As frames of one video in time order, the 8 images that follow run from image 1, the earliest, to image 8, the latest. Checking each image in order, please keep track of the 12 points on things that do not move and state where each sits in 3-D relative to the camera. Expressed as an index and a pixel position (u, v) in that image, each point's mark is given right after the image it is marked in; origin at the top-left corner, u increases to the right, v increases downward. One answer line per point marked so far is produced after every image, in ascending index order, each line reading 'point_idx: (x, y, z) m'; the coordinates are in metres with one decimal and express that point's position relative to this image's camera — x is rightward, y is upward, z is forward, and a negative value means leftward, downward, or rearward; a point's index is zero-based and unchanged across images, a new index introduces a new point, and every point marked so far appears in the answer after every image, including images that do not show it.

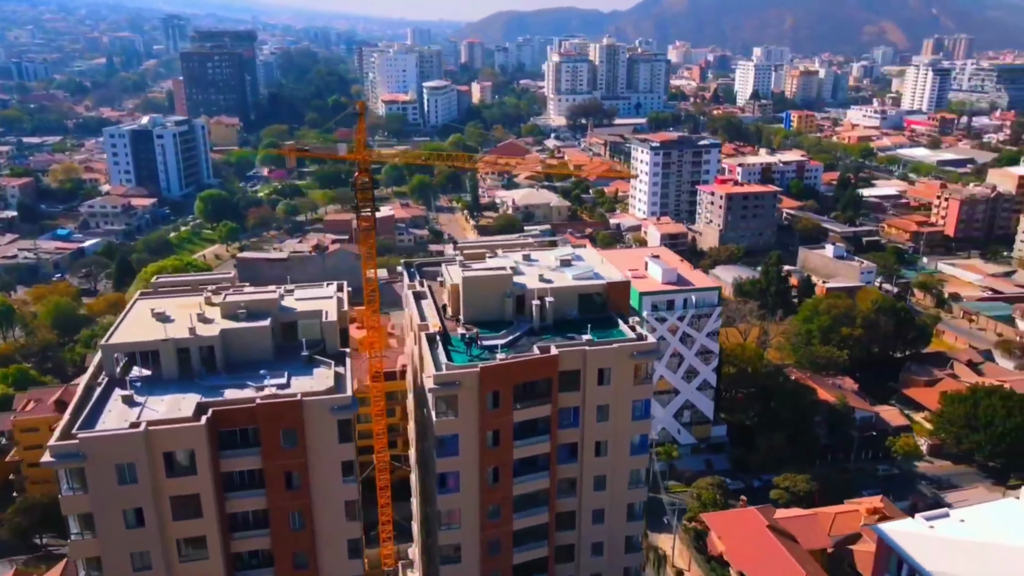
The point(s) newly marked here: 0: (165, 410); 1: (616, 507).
0: (-6.8, -2.4, +14.7) m
1: (+2.6, -5.4, +18.6) m
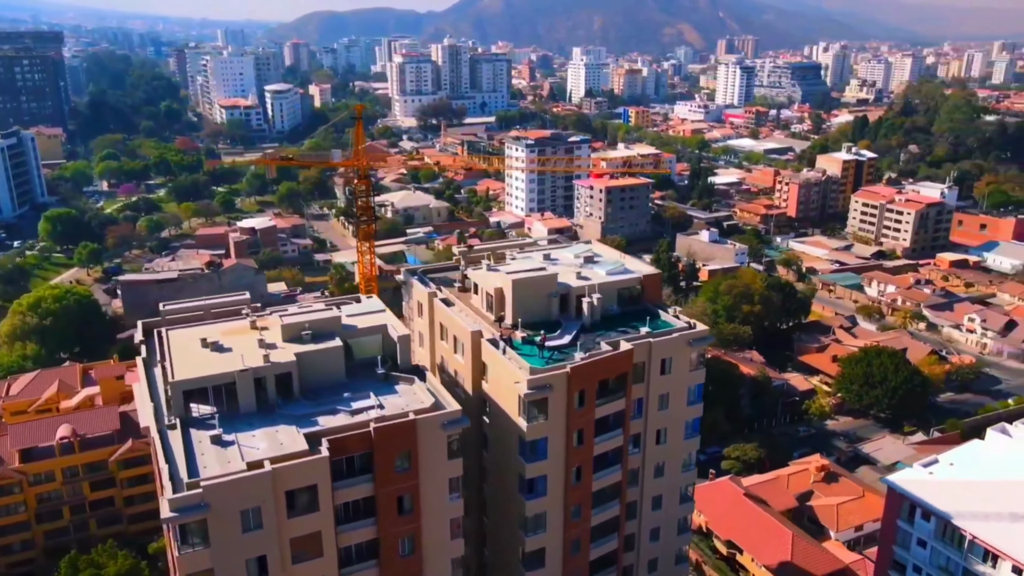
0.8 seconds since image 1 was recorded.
0: (-4.4, -2.8, +13.4) m
1: (+4.1, -5.2, +19.2) m
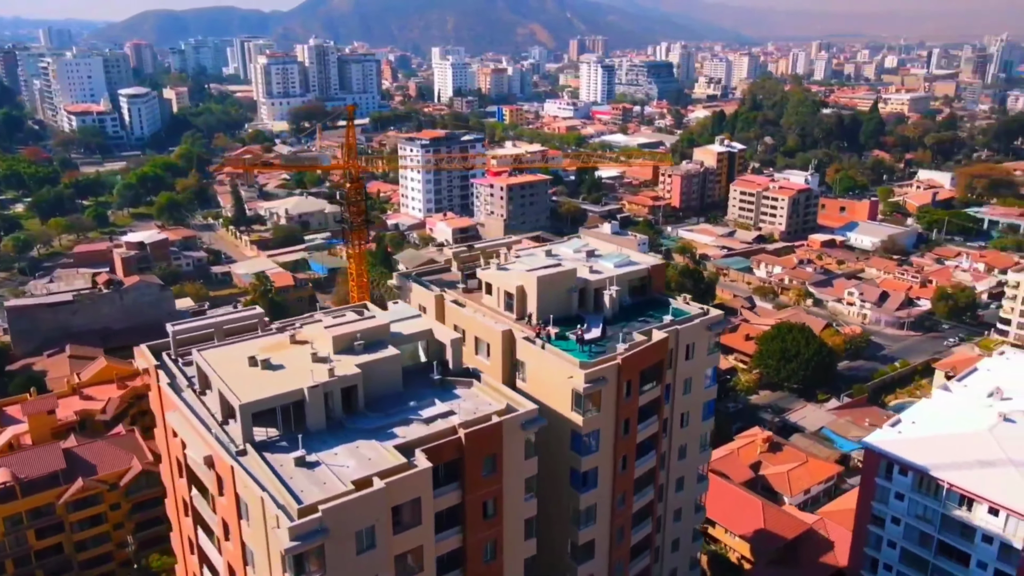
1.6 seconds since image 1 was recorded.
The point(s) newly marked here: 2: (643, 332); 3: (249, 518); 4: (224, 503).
0: (-2.6, -3.0, +12.8) m
1: (+4.8, -4.9, +20.0) m
2: (+3.2, -1.1, +18.1) m
3: (-4.3, -3.8, +12.3) m
4: (-5.0, -3.8, +13.1) m
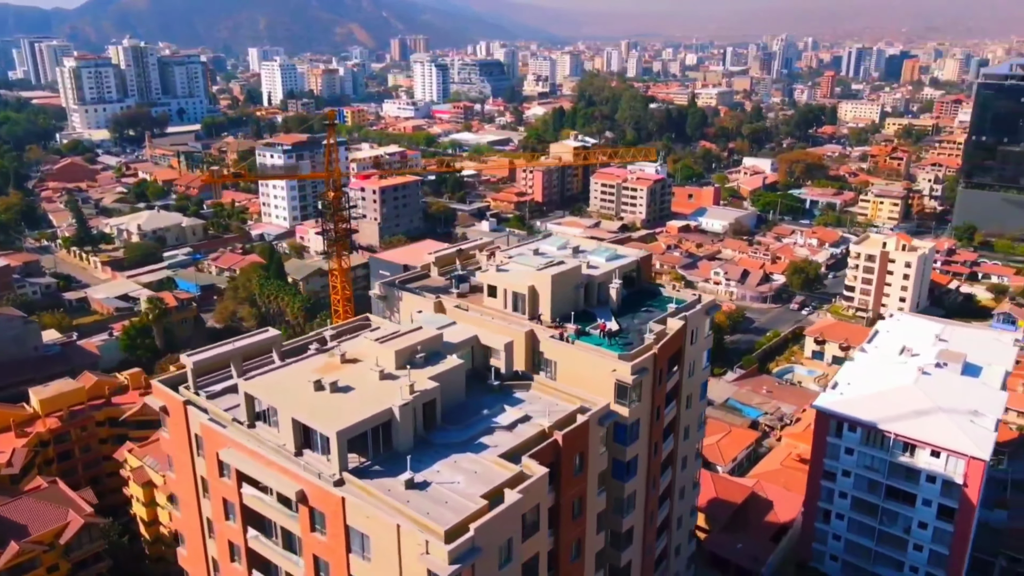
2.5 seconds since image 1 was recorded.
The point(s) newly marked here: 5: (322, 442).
0: (-0.8, -3.1, +12.4) m
1: (+5.1, -4.6, +21.1) m
2: (+3.6, -0.9, +18.8) m
3: (-2.2, -4.1, +11.6) m
4: (-3.1, -4.1, +12.2) m
5: (-3.1, -2.6, +12.6) m
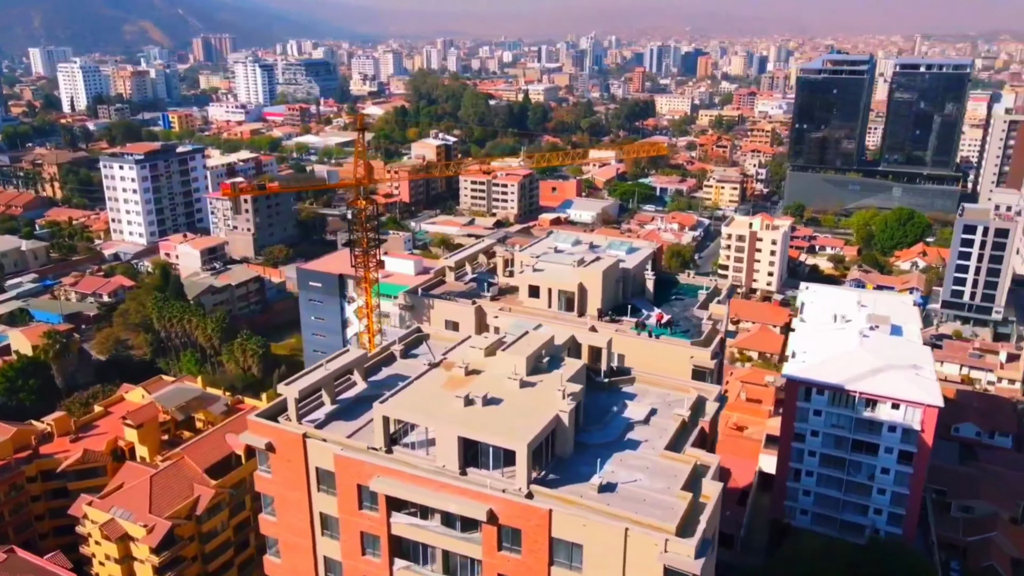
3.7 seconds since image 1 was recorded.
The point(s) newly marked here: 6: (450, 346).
0: (+2.2, -3.1, +12.4) m
1: (+6.1, -4.1, +22.2) m
2: (+4.9, -0.6, +19.7) m
3: (+1.0, -4.2, +11.4) m
4: (0.0, -4.3, +11.8) m
5: (-0.2, -2.8, +12.1) m
6: (-1.4, -1.4, +17.5) m
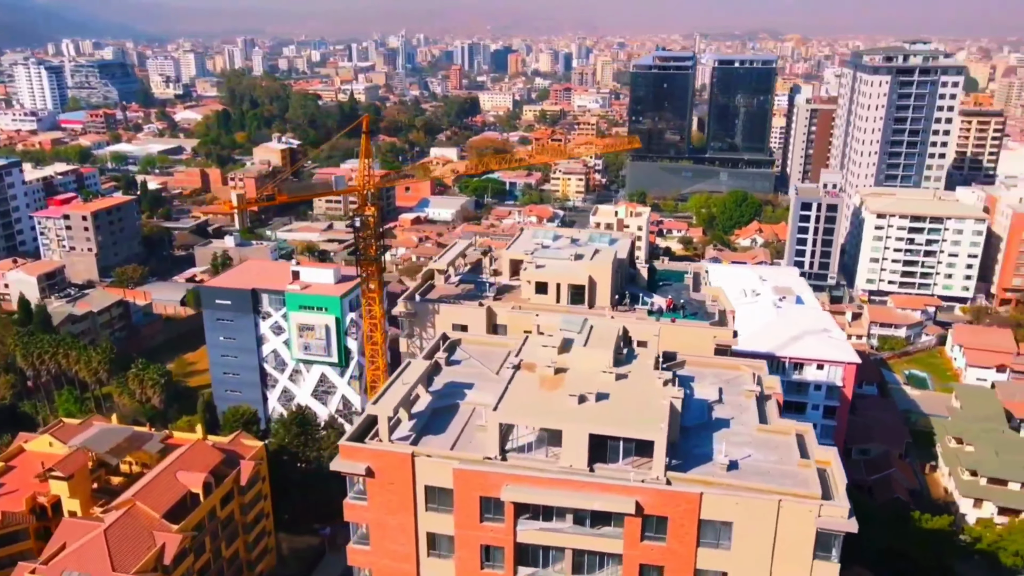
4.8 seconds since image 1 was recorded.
0: (+4.2, -2.8, +13.1) m
1: (+5.8, -3.6, +23.6) m
2: (+5.0, -0.1, +20.7) m
3: (+3.4, -4.0, +11.8) m
4: (+2.4, -4.2, +12.0) m
5: (+1.9, -2.7, +12.3) m
6: (-0.6, -1.4, +17.3) m
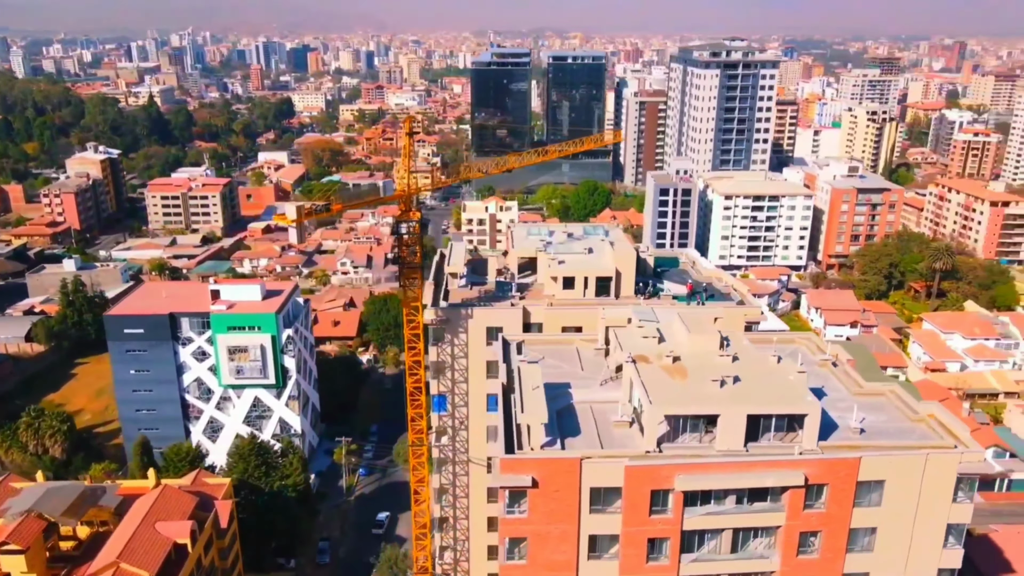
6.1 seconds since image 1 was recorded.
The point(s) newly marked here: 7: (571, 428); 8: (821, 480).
0: (+6.6, -2.4, +14.3) m
1: (+5.8, -3.1, +24.8) m
2: (+5.4, +0.3, +21.8) m
3: (+6.2, -3.6, +12.8) m
4: (+5.2, -3.8, +12.8) m
5: (+4.6, -2.4, +12.9) m
6: (+0.9, -1.4, +17.1) m
7: (+1.0, -2.6, +13.7) m
8: (+5.2, -3.2, +12.5) m
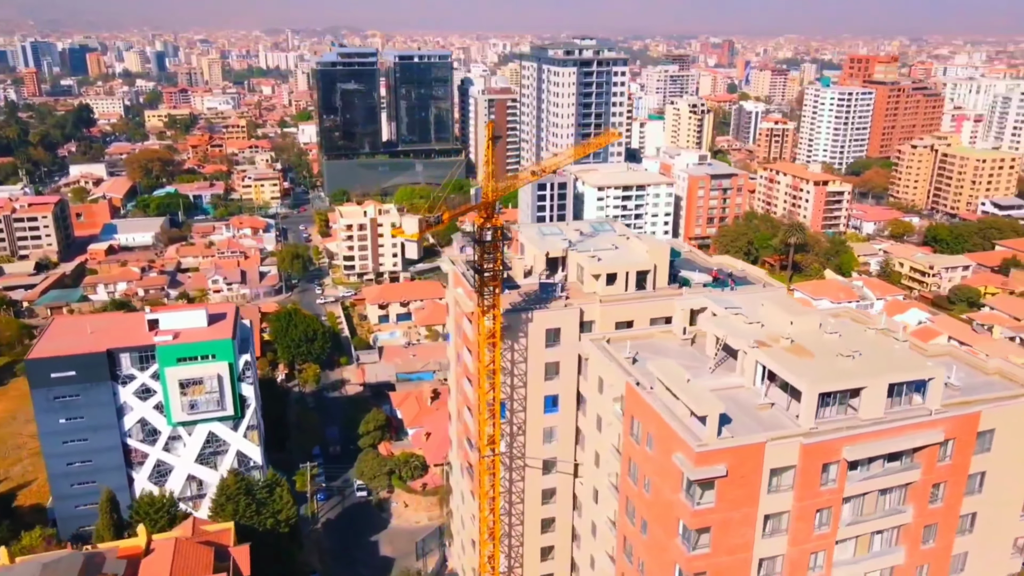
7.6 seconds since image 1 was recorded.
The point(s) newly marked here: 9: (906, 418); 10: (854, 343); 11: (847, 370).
0: (+9.2, -1.8, +16.0) m
1: (+6.0, -2.7, +26.1) m
2: (+6.0, +0.7, +23.1) m
3: (+9.2, -3.0, +14.5) m
4: (+8.3, -3.4, +14.3) m
5: (+7.5, -2.0, +14.3) m
6: (+2.9, -1.3, +17.5) m
7: (+3.9, -2.4, +14.2) m
8: (+8.2, -2.7, +14.0) m
9: (+7.3, -2.5, +13.9) m
10: (+6.9, -1.1, +15.3) m
11: (+6.3, -1.6, +14.2) m
